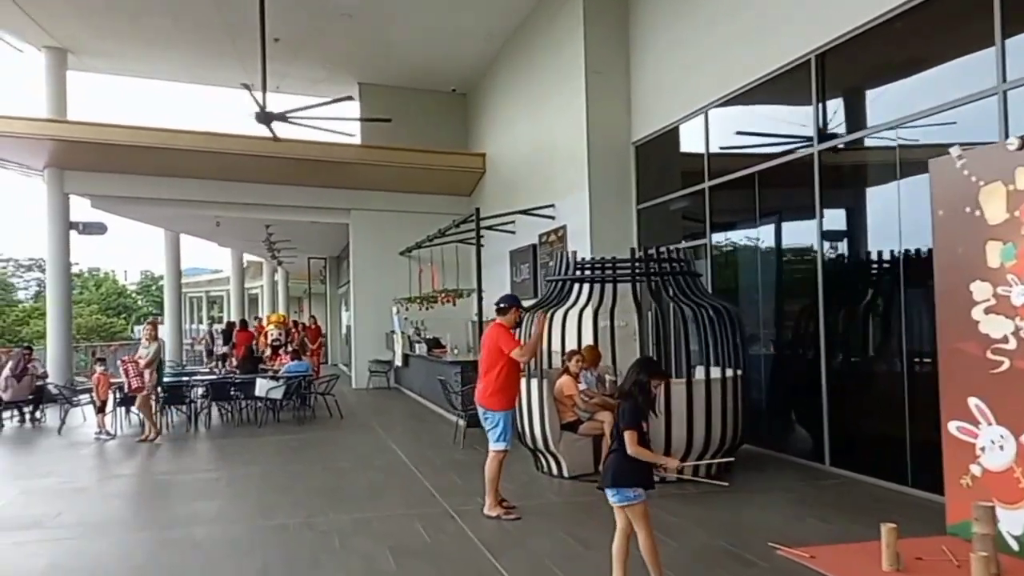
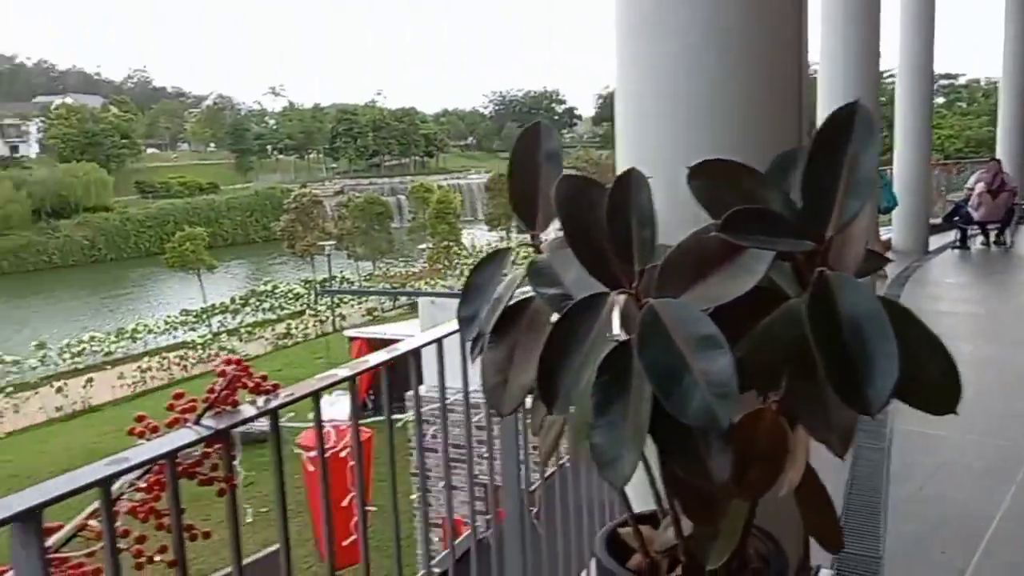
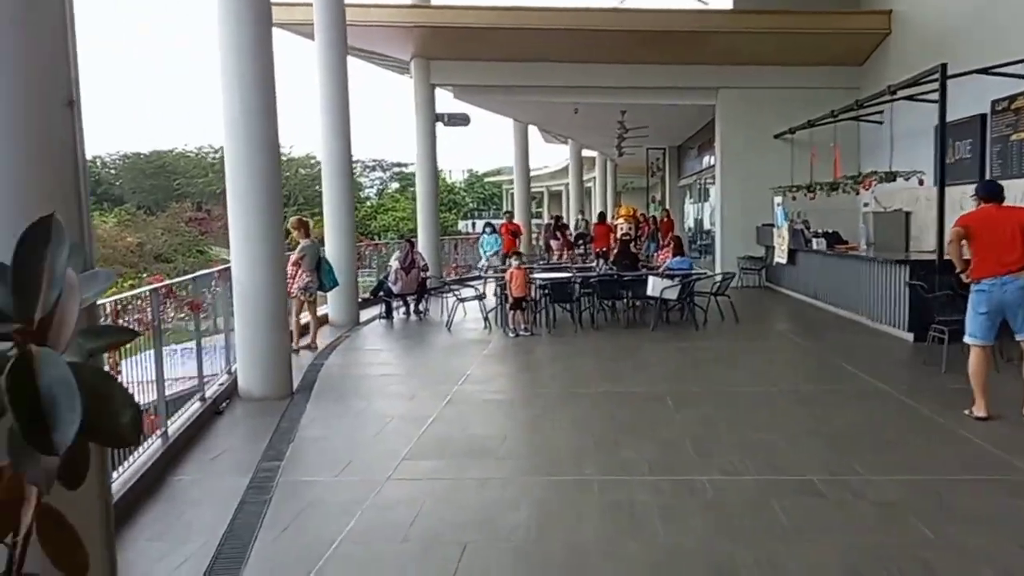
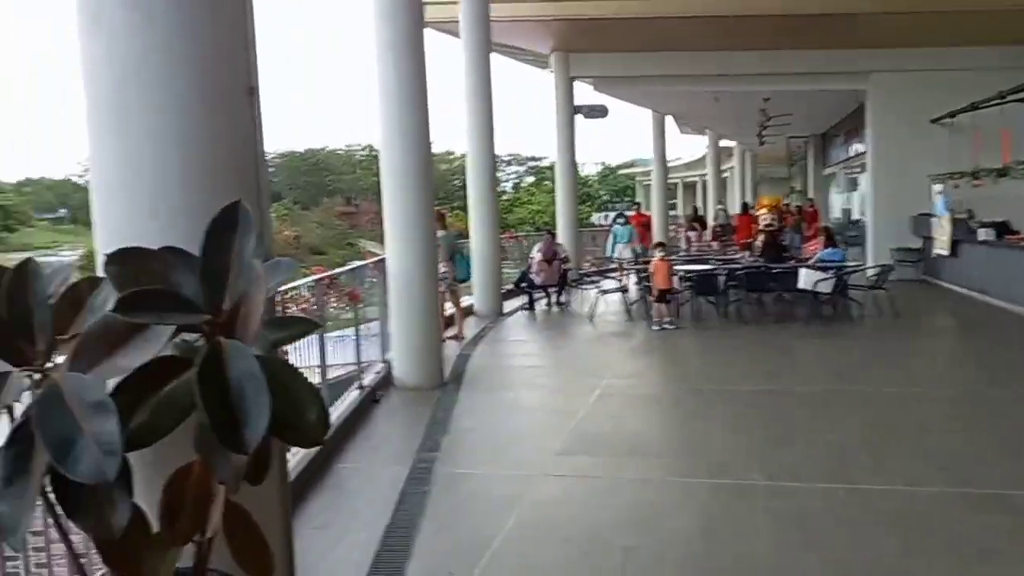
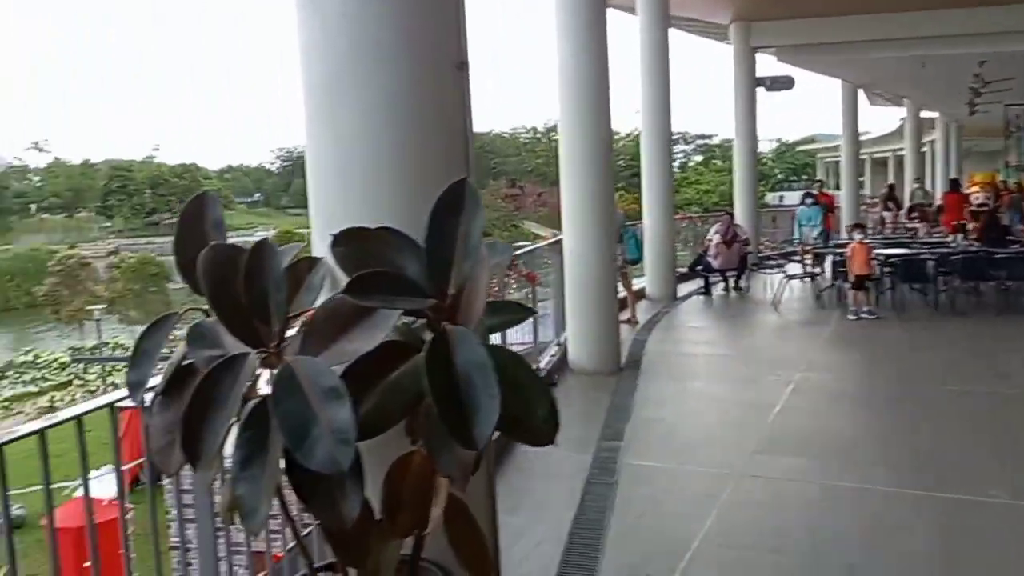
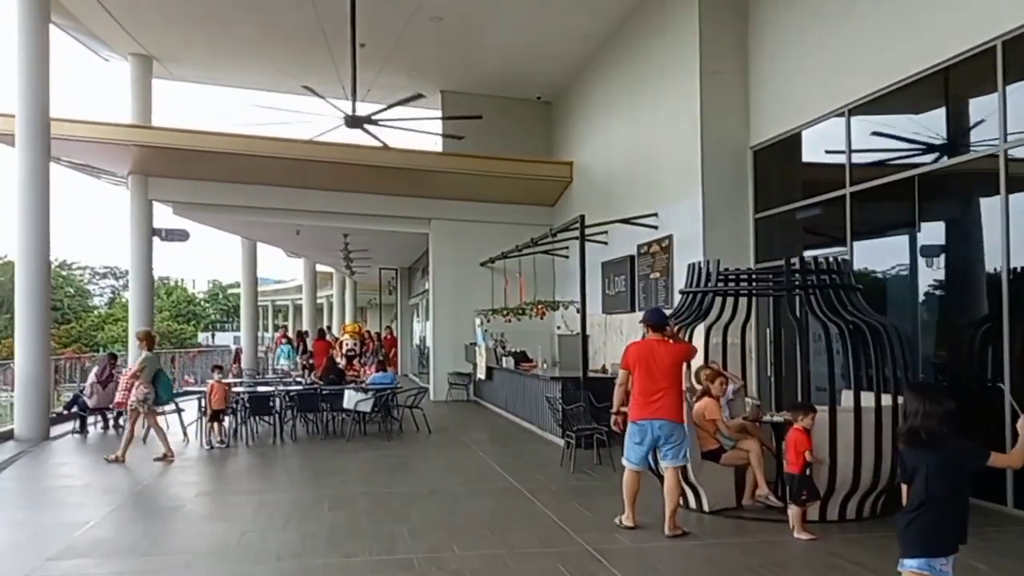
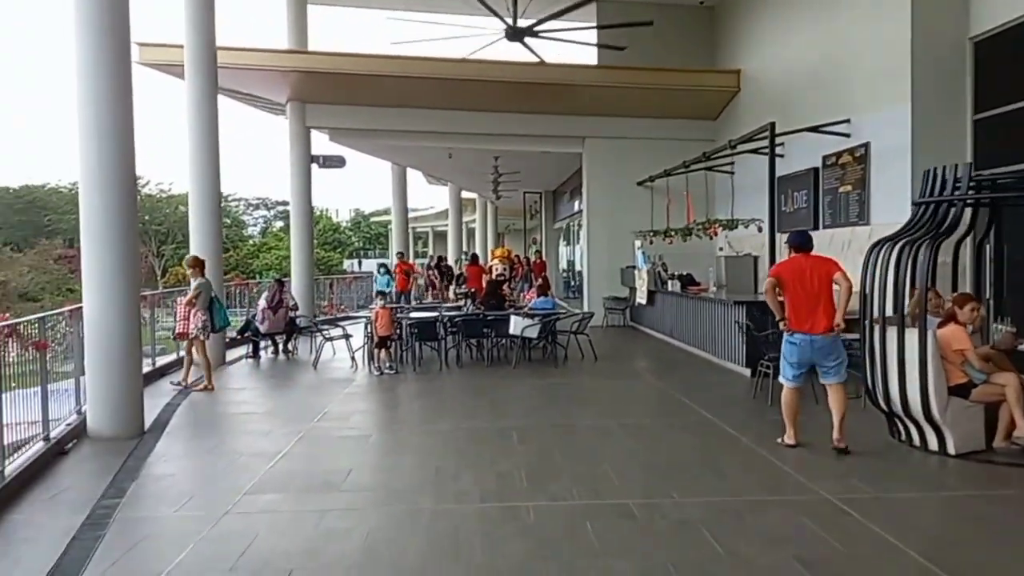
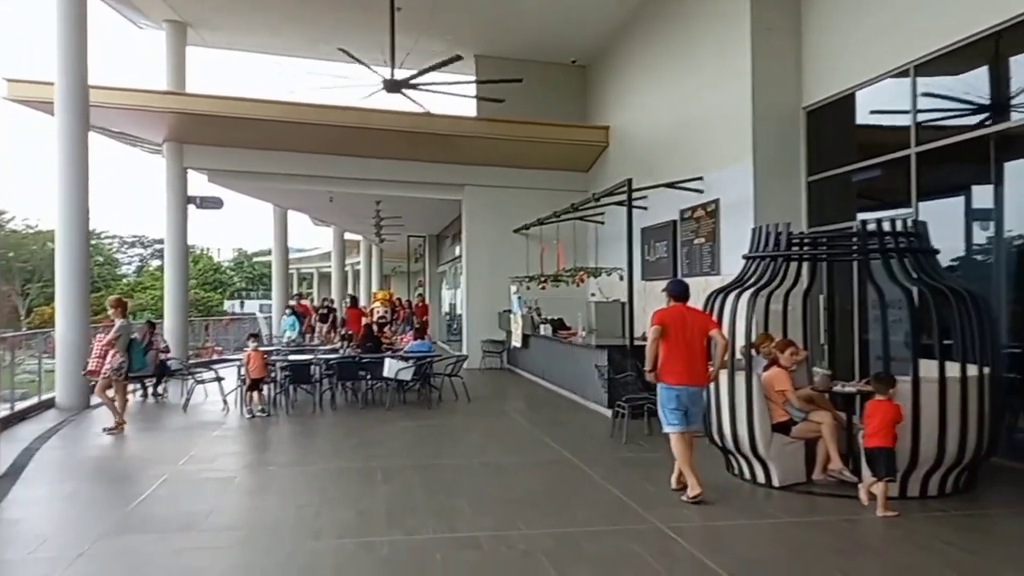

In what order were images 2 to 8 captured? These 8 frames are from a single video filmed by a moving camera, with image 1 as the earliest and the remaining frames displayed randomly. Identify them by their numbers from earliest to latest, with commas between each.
6, 8, 7, 3, 4, 5, 2
